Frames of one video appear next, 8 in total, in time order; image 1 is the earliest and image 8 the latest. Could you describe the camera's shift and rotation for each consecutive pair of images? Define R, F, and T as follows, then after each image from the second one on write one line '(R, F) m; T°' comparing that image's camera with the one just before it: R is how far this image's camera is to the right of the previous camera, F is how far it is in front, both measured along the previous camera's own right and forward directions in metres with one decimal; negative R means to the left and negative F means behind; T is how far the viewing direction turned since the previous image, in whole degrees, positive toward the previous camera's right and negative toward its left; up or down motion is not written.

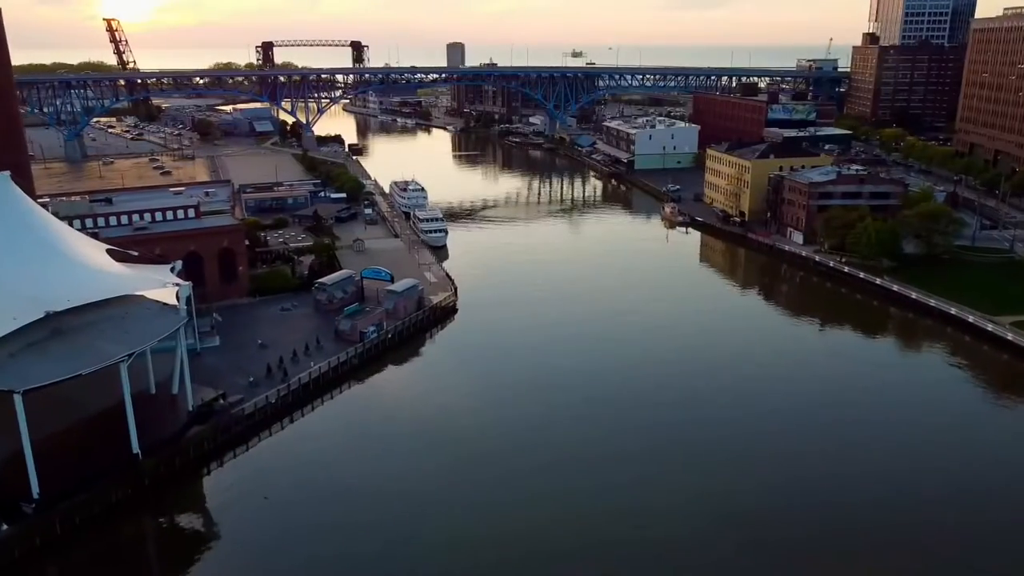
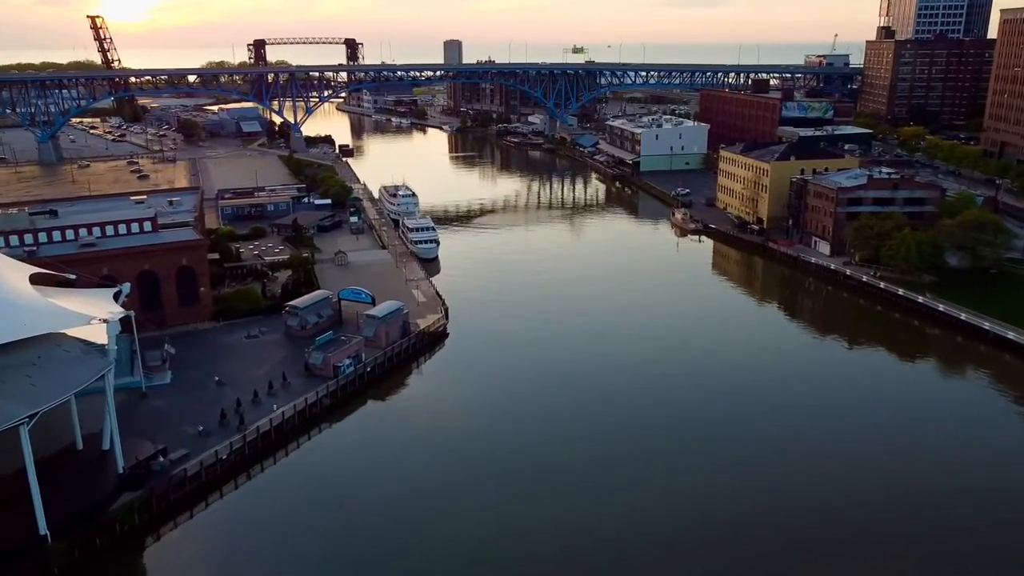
(+0.1, +2.4) m; 0°
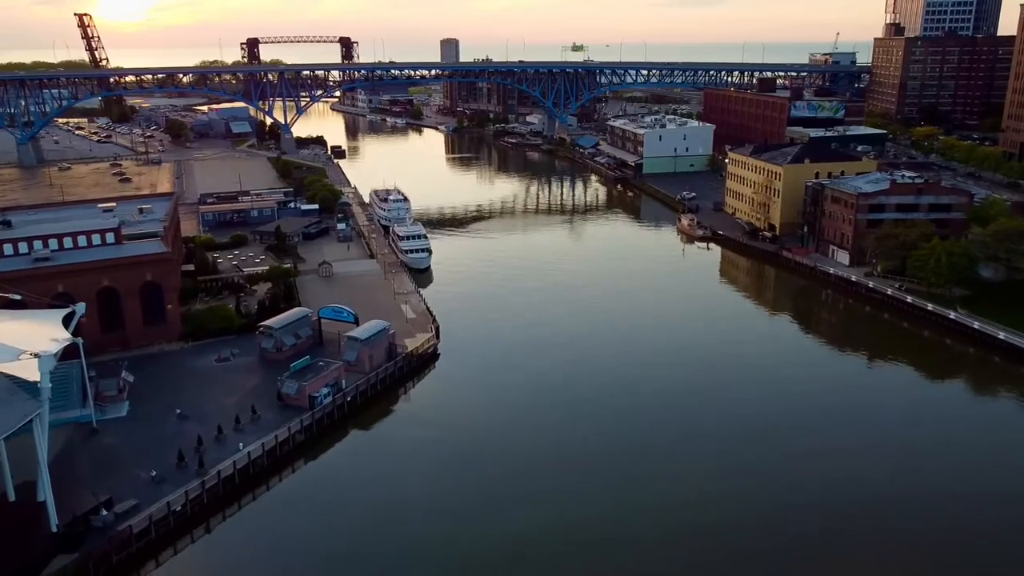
(0.0, +1.6) m; 0°
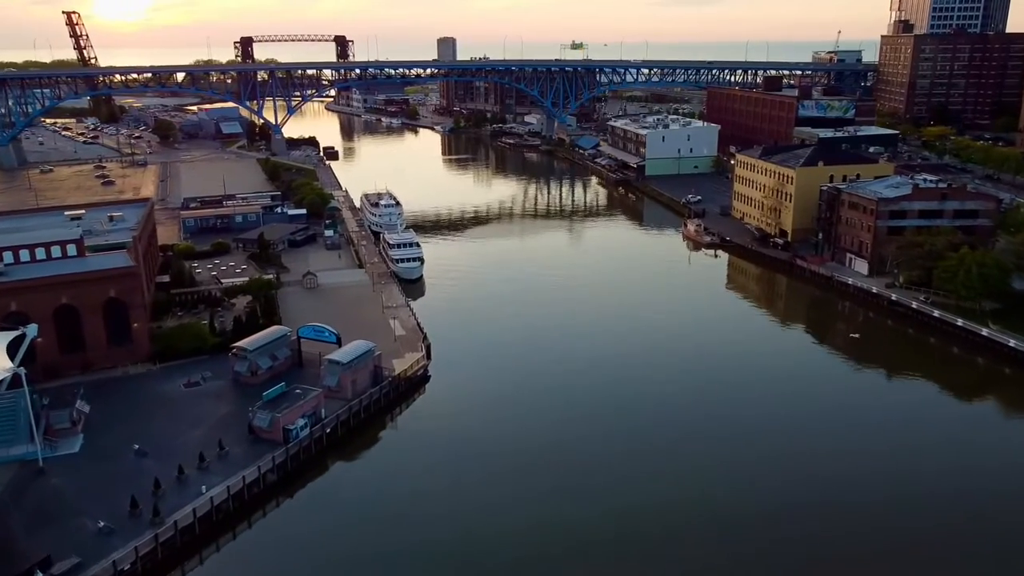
(0.0, +1.4) m; 0°
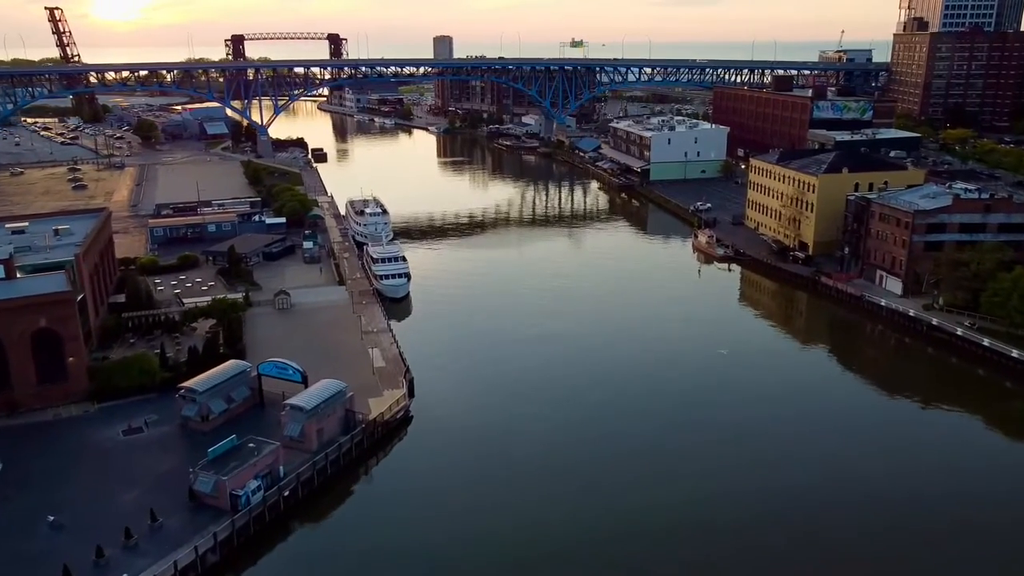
(+0.1, +2.1) m; 0°
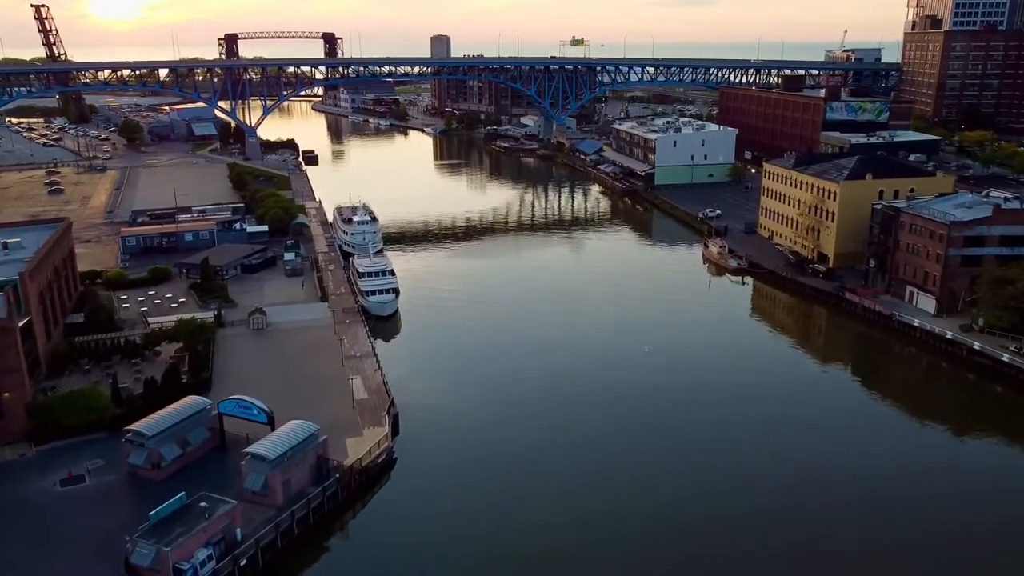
(0.0, +1.6) m; 0°
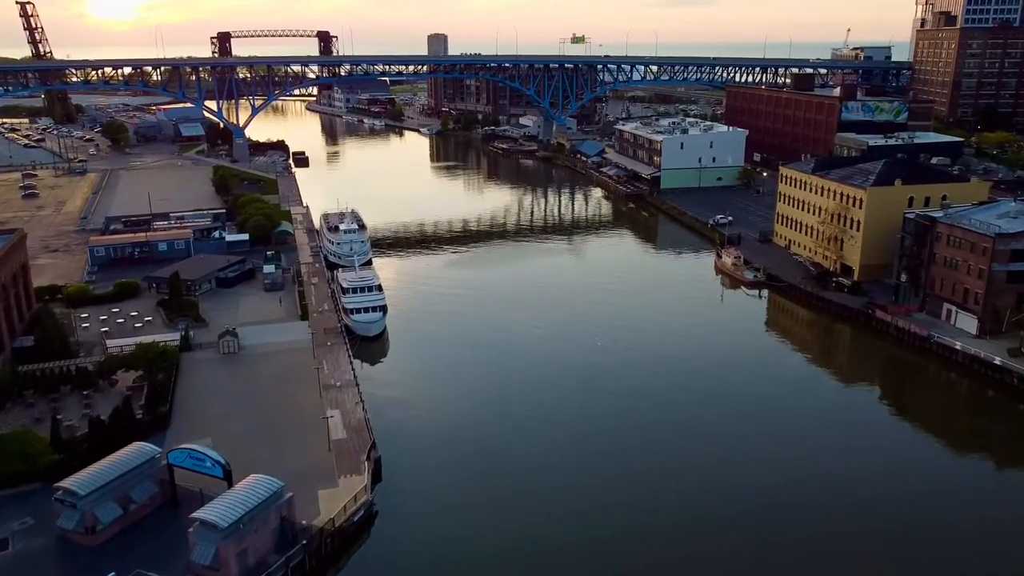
(0.0, +1.6) m; 0°
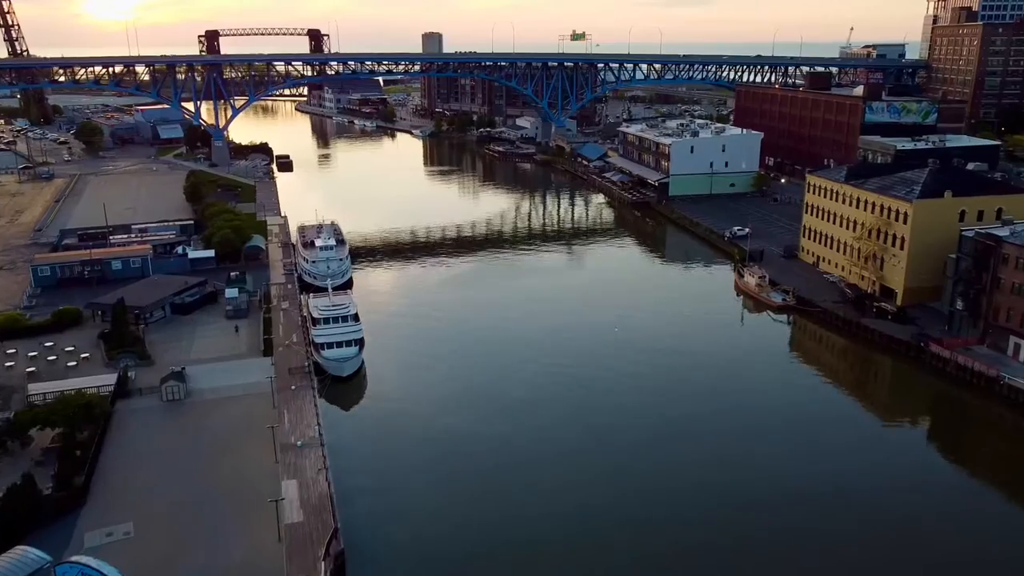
(0.0, +2.4) m; 0°
